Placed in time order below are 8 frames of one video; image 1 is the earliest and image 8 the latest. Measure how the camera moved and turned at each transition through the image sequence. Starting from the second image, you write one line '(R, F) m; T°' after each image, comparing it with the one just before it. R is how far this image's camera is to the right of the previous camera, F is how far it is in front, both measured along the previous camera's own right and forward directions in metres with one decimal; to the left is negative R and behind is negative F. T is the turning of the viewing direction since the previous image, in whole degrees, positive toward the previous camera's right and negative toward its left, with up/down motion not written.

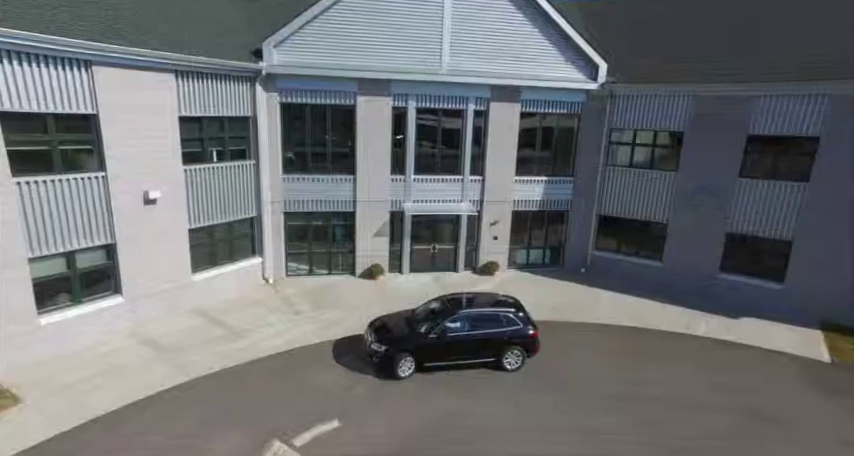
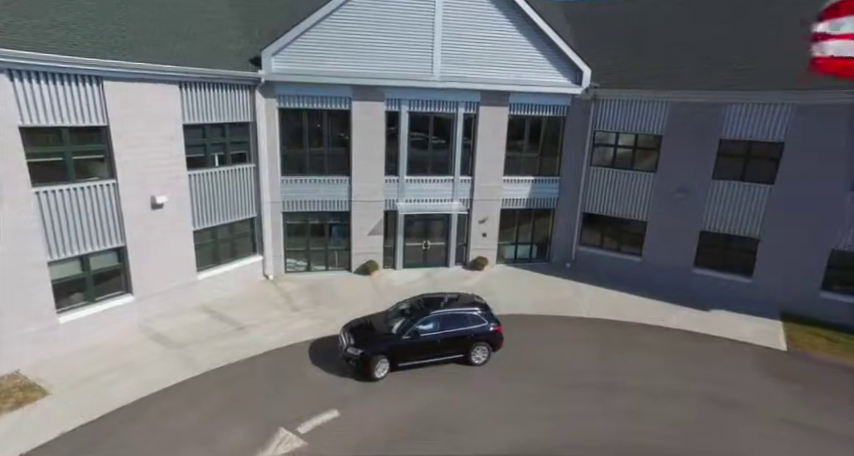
(+0.1, -1.2) m; +1°
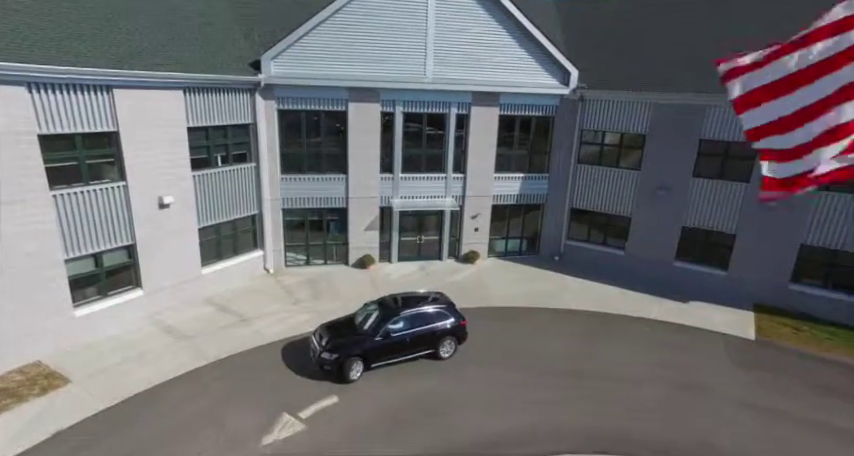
(+0.2, -1.1) m; 0°
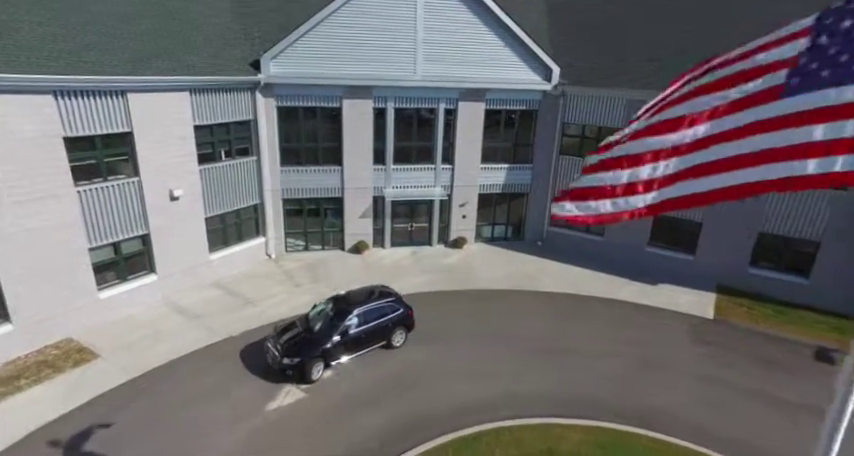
(+0.5, -1.9) m; 0°
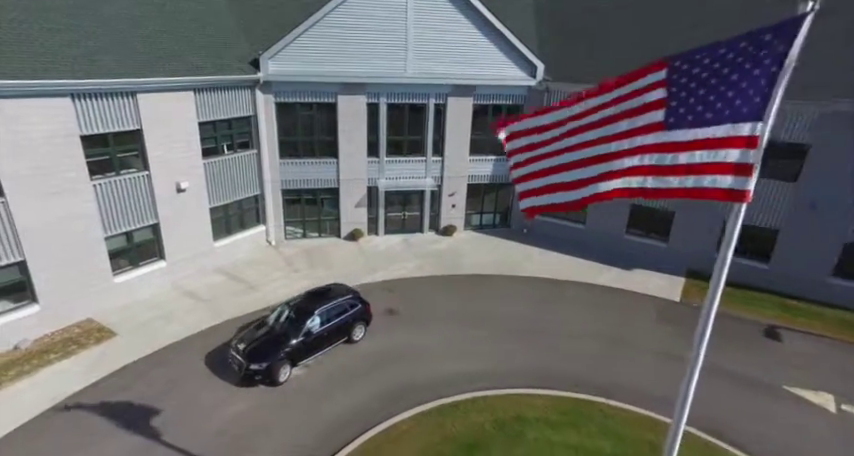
(+0.5, -1.7) m; 0°
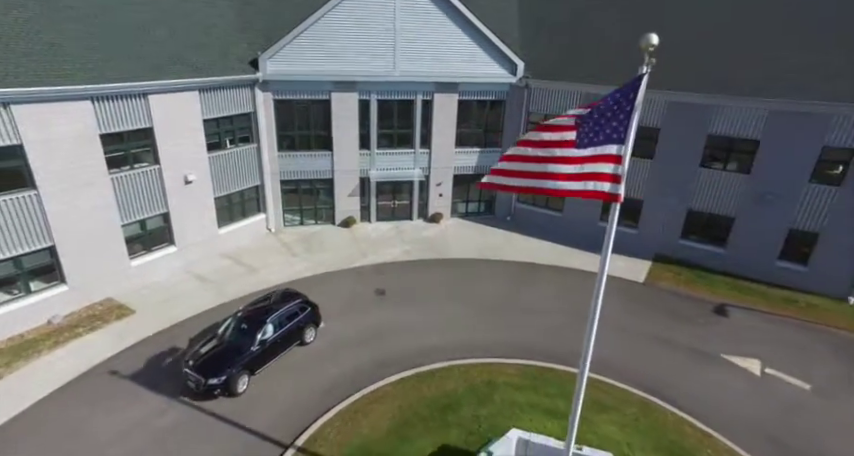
(+0.6, -2.3) m; 0°
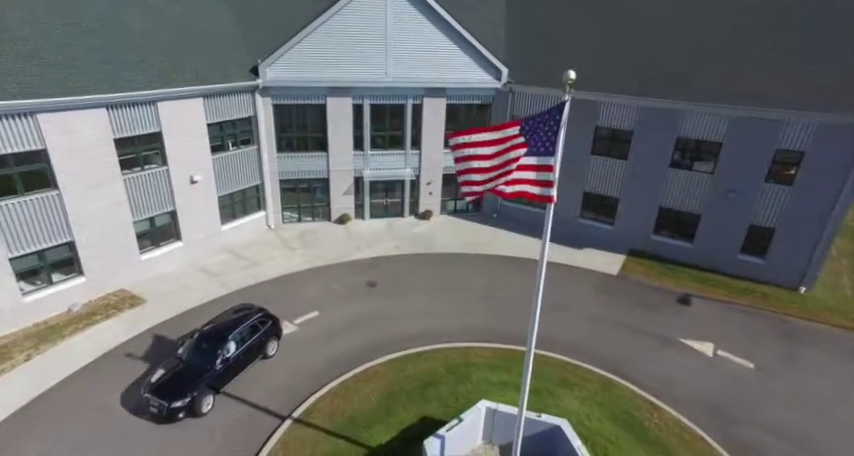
(+0.6, -2.0) m; 0°
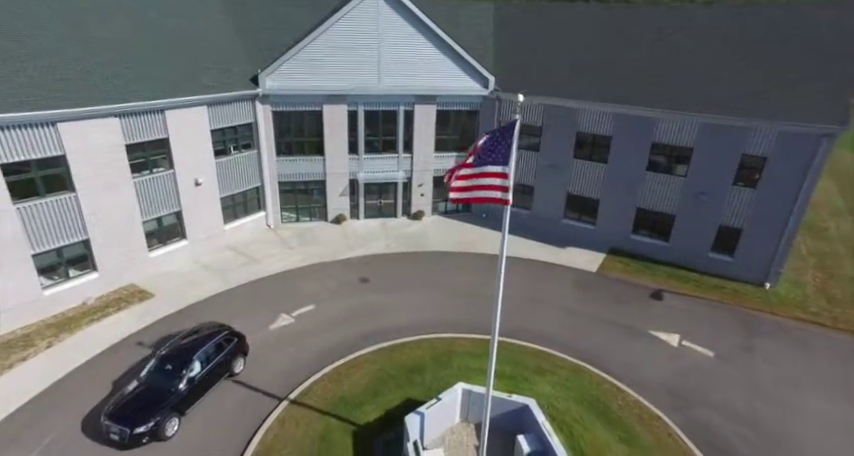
(+0.6, -1.8) m; 0°
